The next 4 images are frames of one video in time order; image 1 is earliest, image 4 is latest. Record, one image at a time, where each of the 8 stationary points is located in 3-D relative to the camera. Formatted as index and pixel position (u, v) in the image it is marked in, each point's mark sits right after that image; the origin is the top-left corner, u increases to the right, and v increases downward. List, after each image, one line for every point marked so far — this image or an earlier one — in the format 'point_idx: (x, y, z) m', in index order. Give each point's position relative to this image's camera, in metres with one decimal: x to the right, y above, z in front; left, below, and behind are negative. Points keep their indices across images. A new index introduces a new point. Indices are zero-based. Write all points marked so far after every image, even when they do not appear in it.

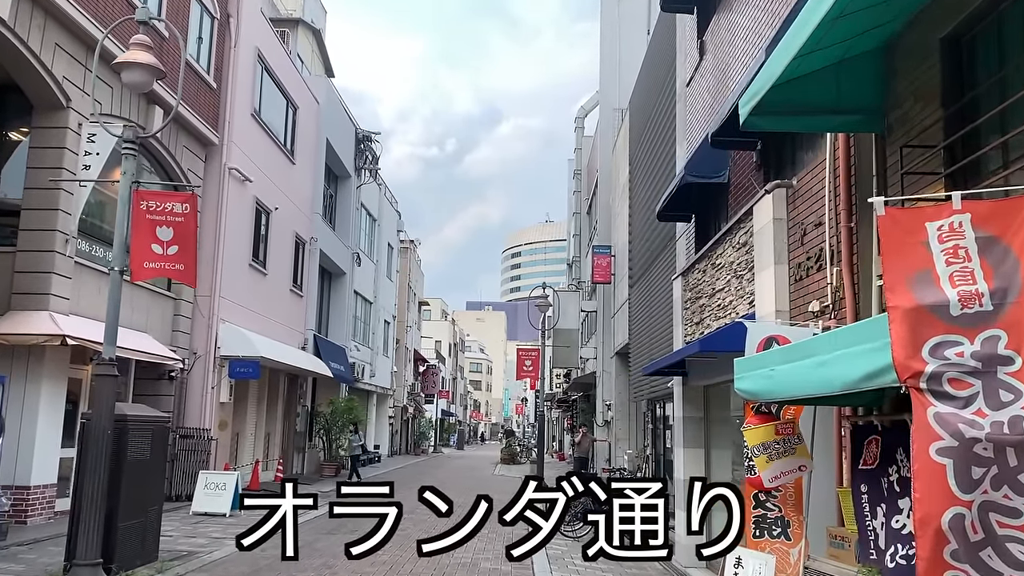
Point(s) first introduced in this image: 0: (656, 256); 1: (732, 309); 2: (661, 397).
0: (+2.8, +0.6, +16.4) m
1: (+2.3, -0.2, +8.9) m
2: (+2.7, -1.9, +15.4) m
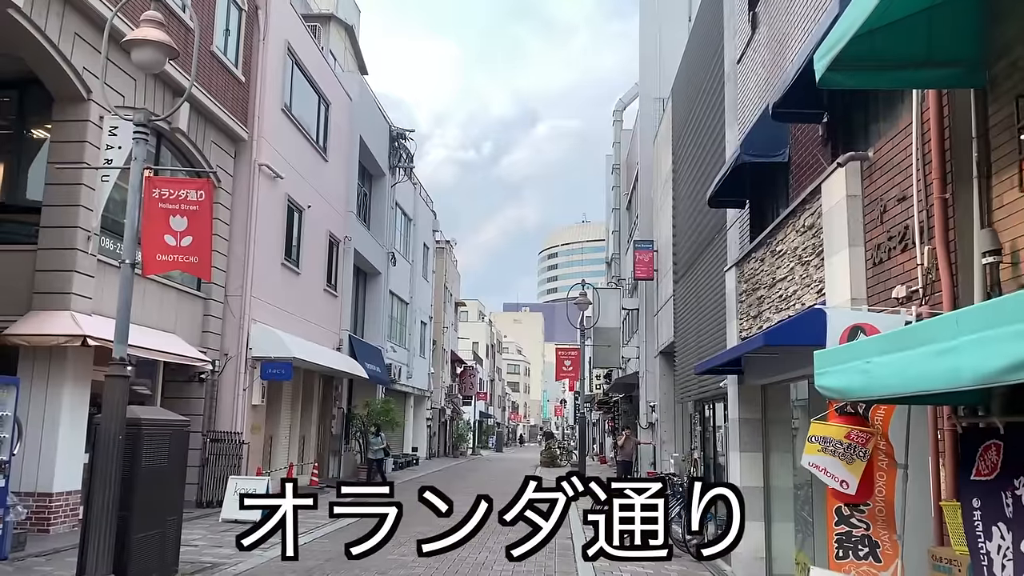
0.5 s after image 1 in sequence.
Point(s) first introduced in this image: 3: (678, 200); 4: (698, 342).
0: (+3.5, +0.7, +15.6) m
1: (+2.6, -0.1, +8.0) m
2: (+3.4, -1.8, +14.6) m
3: (+3.6, +1.9, +18.9) m
4: (+3.3, -0.9, +15.4) m
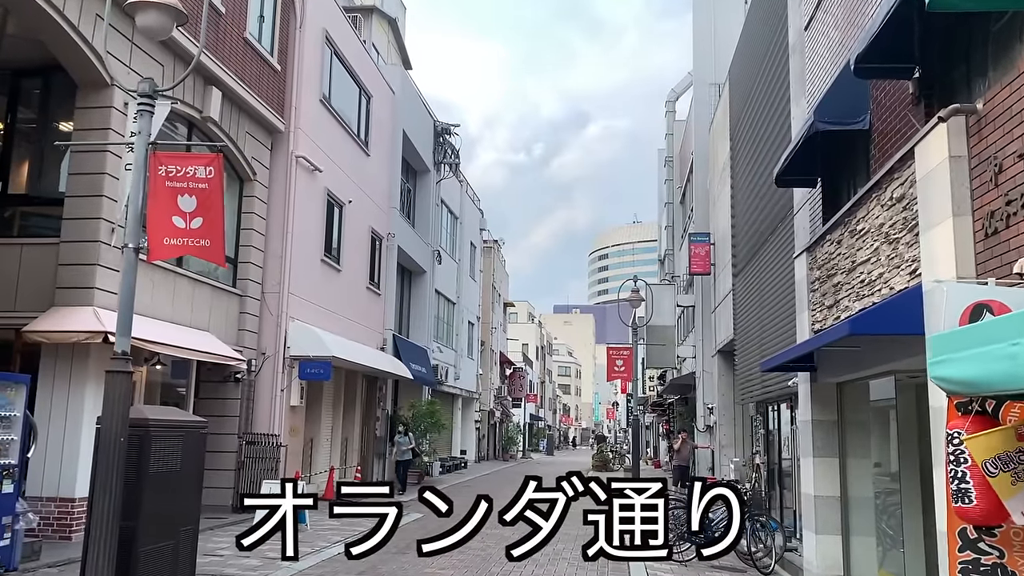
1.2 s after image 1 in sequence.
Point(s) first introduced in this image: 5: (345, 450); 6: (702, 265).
0: (+4.2, +0.8, +14.5) m
1: (+3.0, 0.0, +7.0) m
2: (+4.1, -1.7, +13.5) m
3: (+4.6, +2.0, +17.8) m
4: (+4.1, -0.8, +14.3) m
5: (-3.8, -3.7, +19.6) m
6: (+4.3, +0.5, +20.0) m
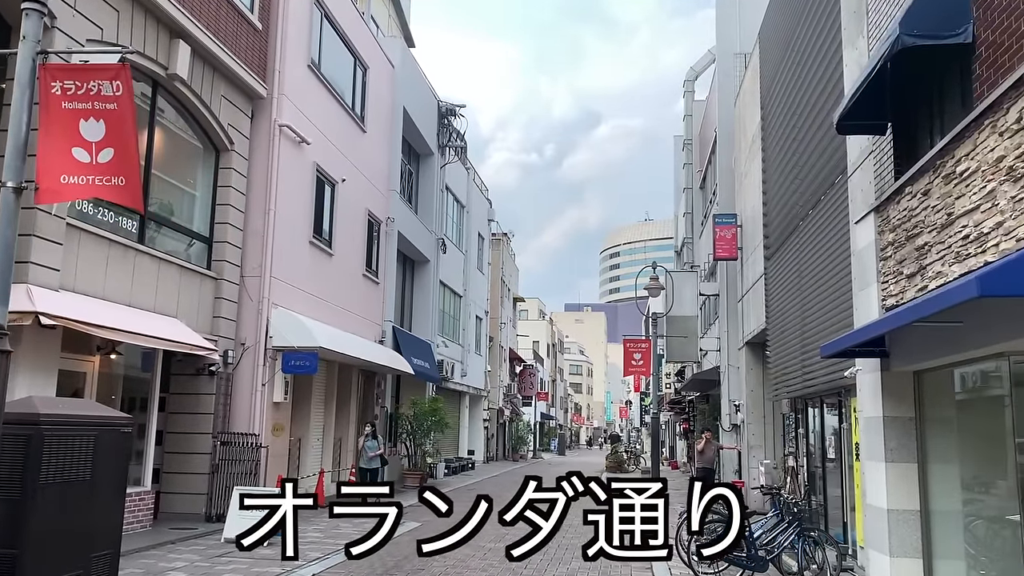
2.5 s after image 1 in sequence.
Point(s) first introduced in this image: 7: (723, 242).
0: (+4.4, +1.1, +12.7) m
1: (+3.0, +0.3, +5.3) m
2: (+4.2, -1.4, +11.8) m
3: (+4.7, +2.3, +16.1) m
4: (+4.2, -0.5, +12.6) m
5: (-3.6, -3.4, +18.0) m
6: (+4.5, +0.8, +18.3) m
7: (+4.5, +1.0, +18.3) m
